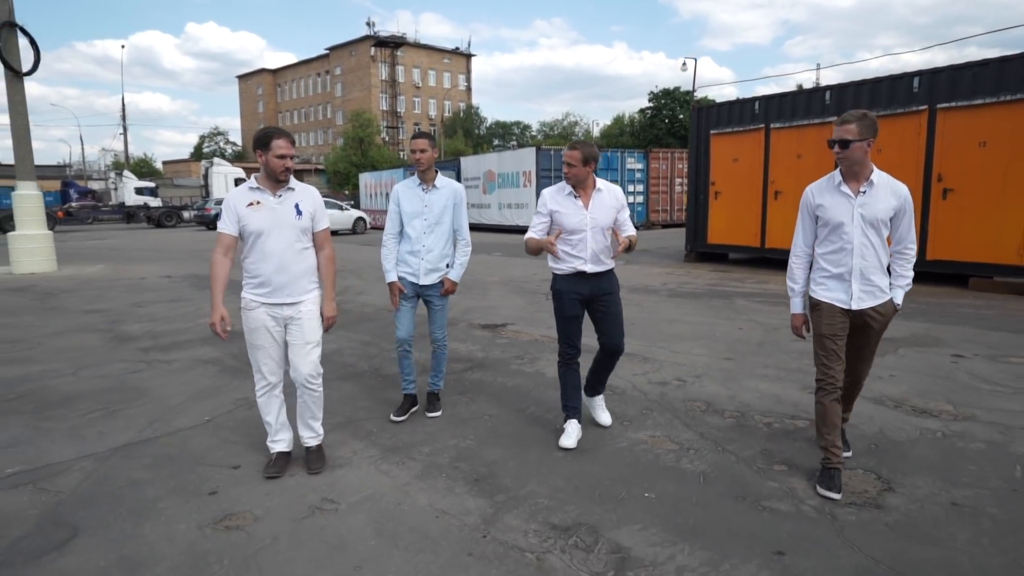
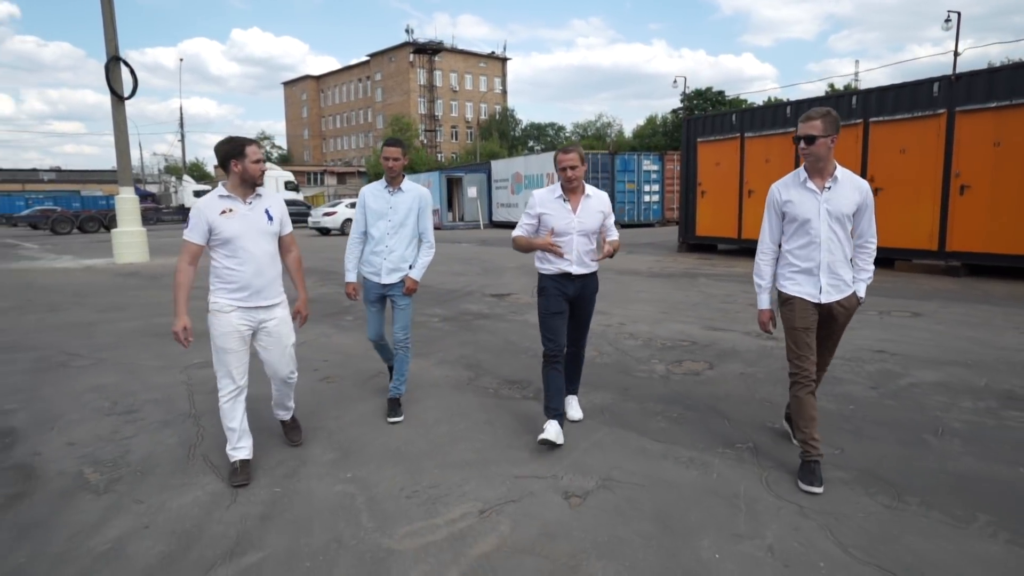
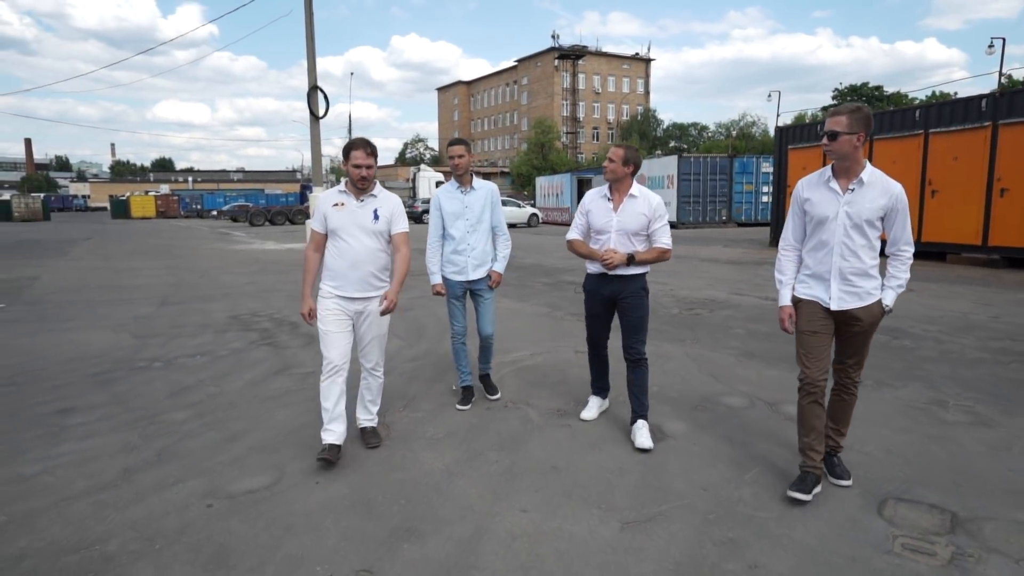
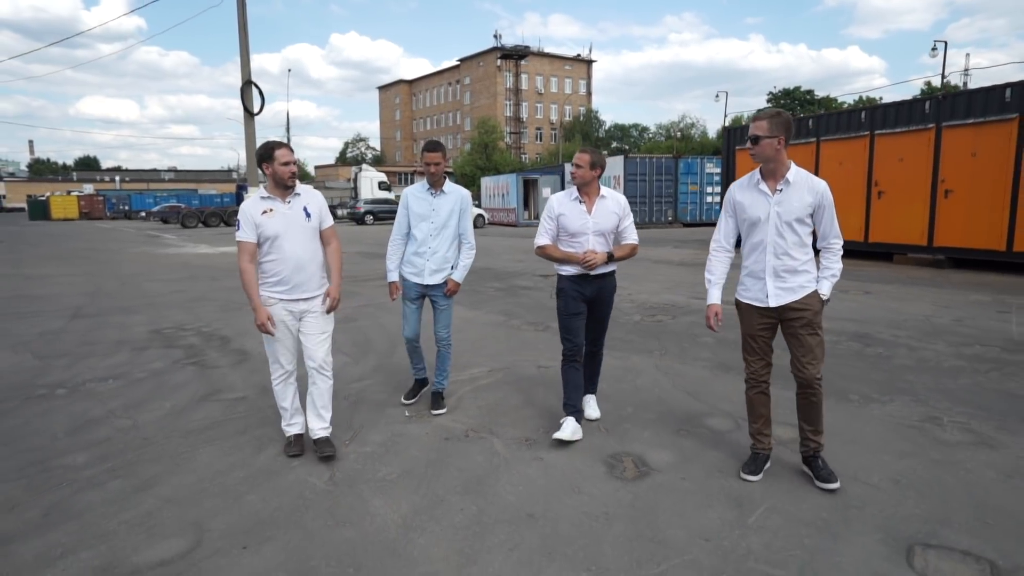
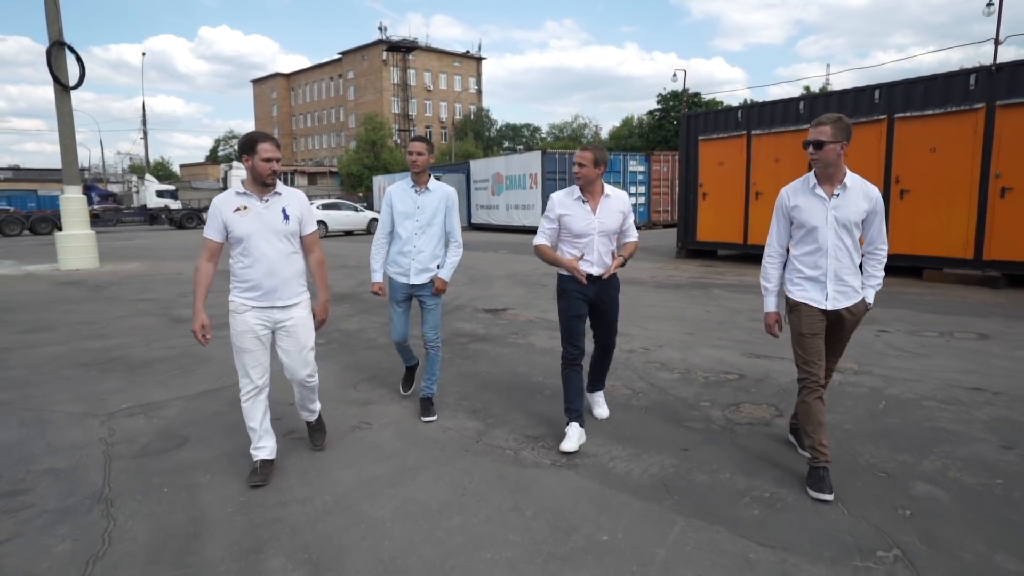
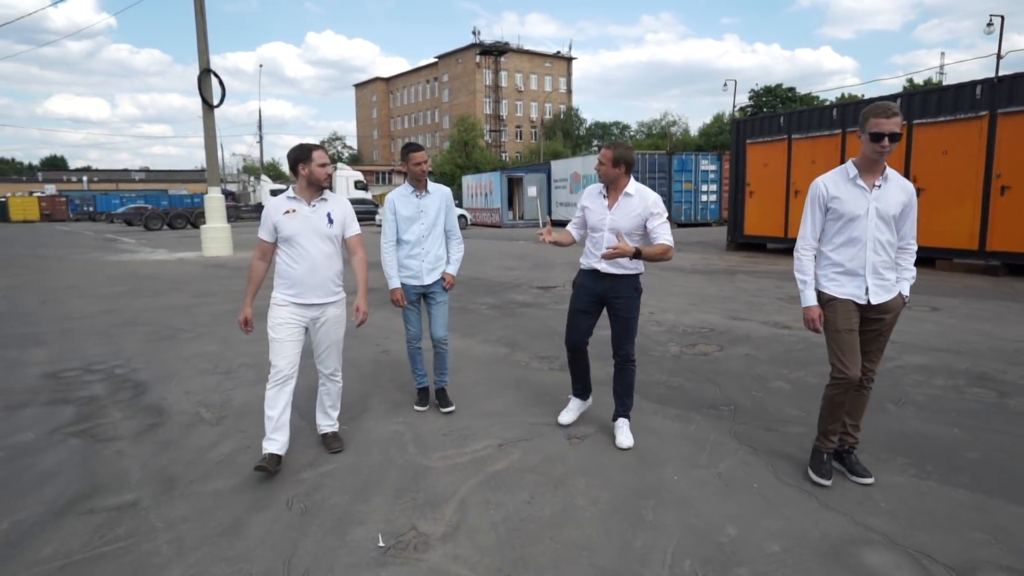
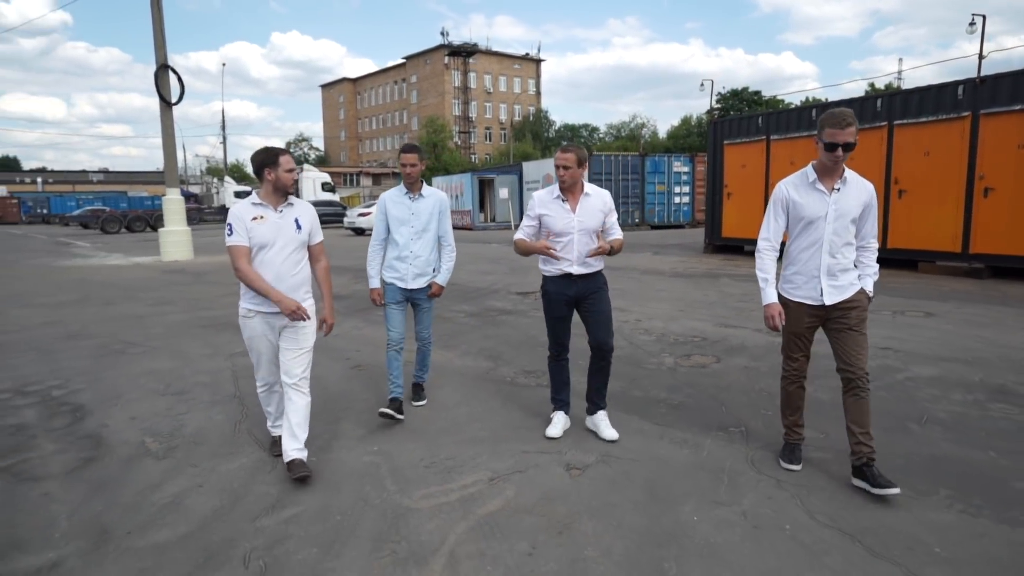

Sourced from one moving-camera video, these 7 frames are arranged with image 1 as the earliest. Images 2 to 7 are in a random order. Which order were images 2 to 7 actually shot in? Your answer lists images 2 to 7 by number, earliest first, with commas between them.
5, 2, 7, 6, 4, 3
